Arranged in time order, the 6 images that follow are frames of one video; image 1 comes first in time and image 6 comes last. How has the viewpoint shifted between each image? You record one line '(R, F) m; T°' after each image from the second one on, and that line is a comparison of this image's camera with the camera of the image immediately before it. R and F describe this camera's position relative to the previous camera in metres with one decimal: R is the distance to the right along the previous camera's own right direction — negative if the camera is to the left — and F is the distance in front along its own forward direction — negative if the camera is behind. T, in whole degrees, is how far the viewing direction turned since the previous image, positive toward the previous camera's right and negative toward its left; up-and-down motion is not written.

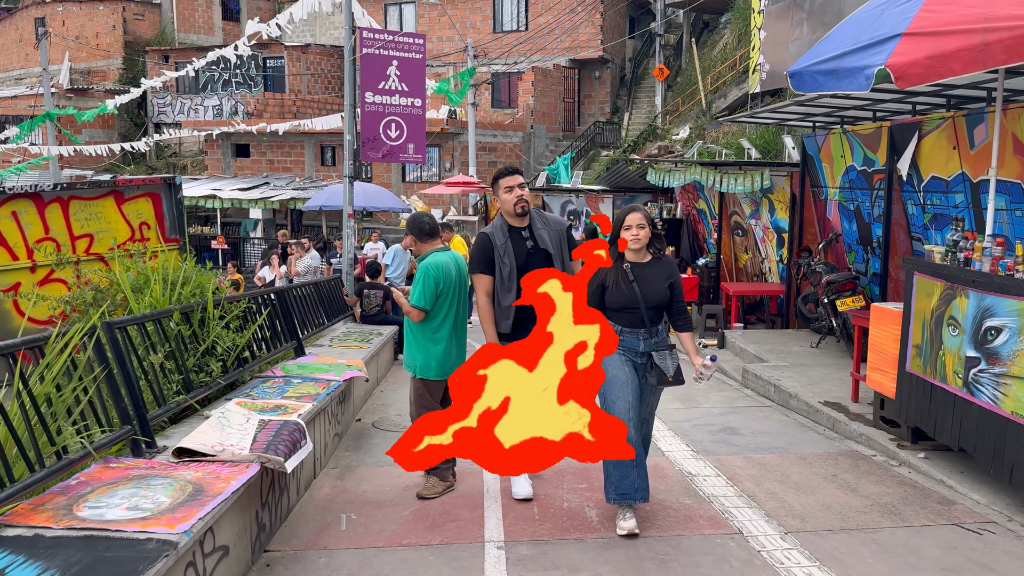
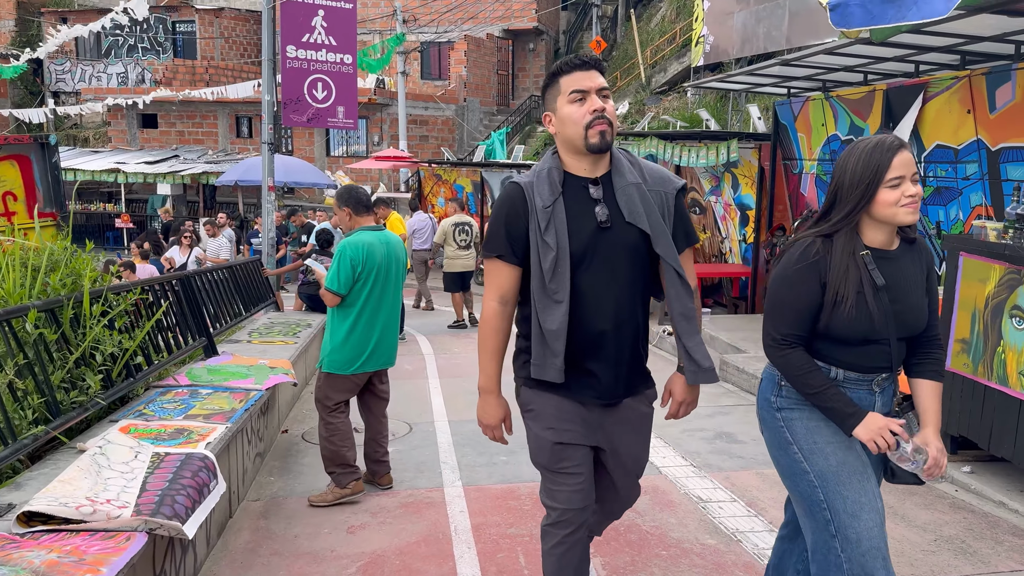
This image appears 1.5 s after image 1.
(-0.3, +1.3) m; +5°
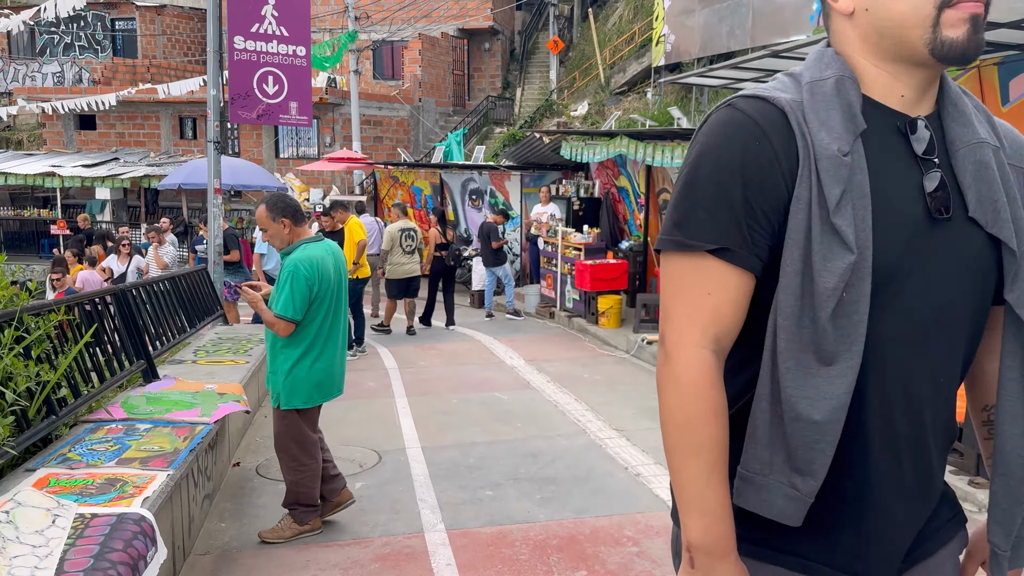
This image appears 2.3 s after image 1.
(-0.2, +0.7) m; +3°
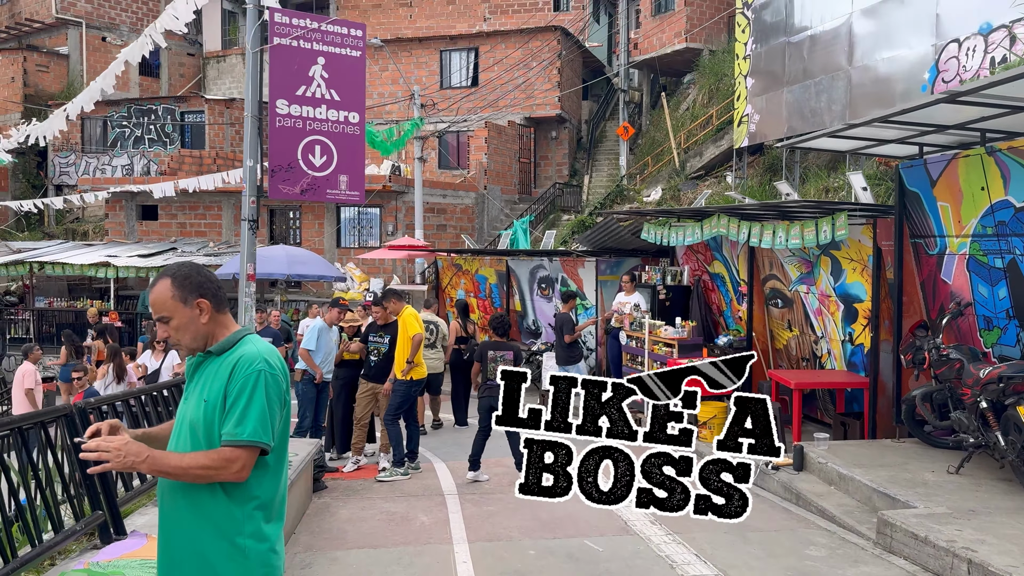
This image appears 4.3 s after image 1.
(-0.3, +1.8) m; -4°
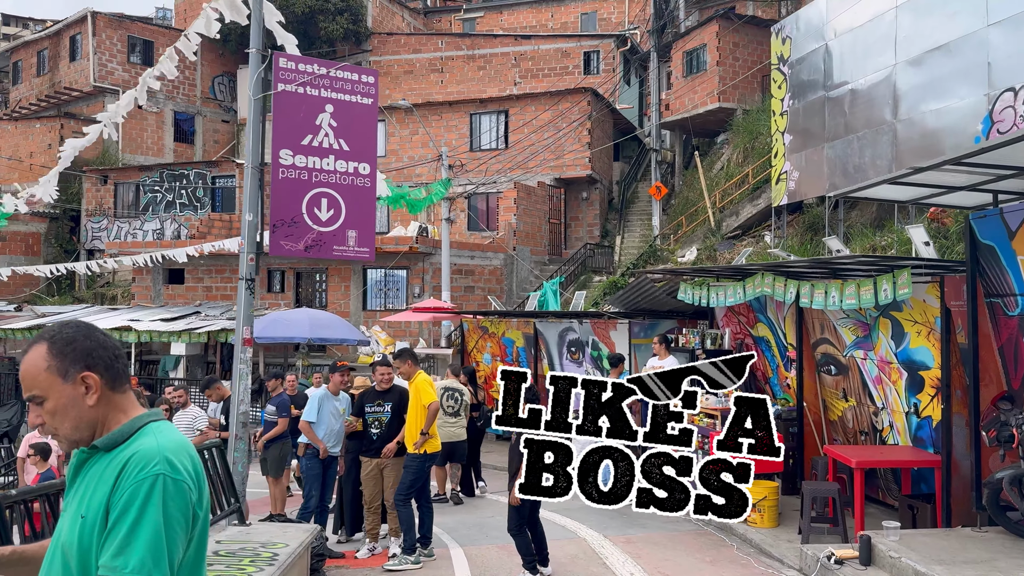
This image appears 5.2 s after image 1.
(+0.1, +0.8) m; -2°
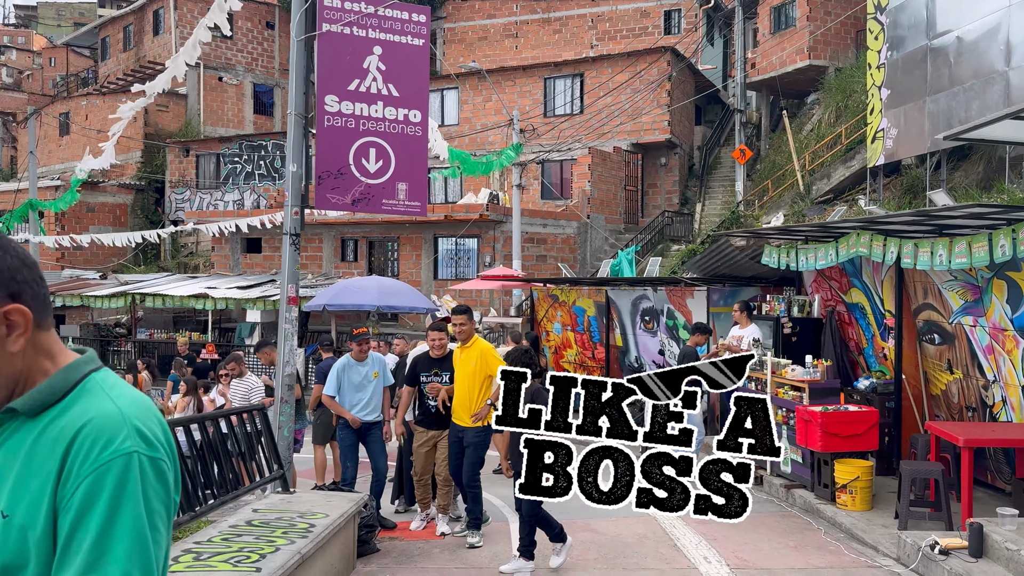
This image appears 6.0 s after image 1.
(+0.1, +0.6) m; -6°
